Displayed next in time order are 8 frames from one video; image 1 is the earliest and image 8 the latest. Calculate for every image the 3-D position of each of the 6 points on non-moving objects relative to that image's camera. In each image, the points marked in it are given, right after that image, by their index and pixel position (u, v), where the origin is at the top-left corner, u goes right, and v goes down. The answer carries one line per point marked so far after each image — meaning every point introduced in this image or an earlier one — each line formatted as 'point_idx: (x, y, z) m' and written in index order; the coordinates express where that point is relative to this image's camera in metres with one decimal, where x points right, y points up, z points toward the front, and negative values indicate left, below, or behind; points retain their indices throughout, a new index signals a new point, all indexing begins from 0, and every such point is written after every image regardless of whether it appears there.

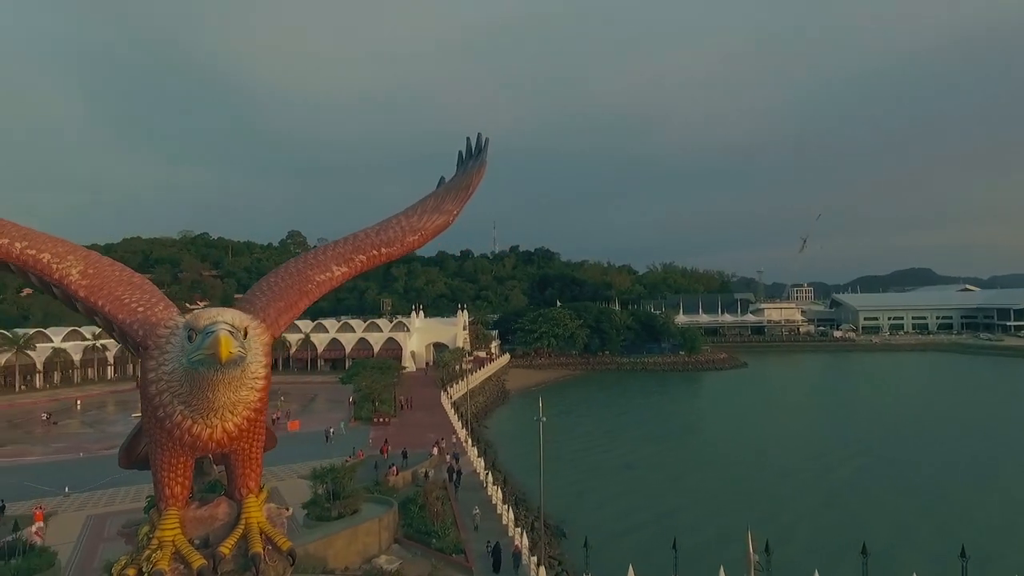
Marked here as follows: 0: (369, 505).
0: (-2.4, -3.6, +10.5) m
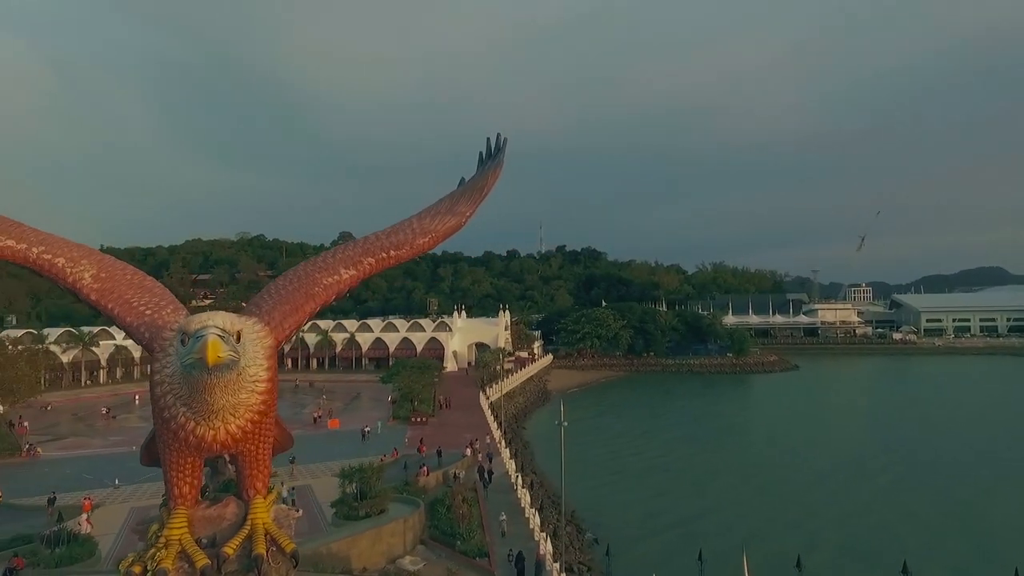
0: (-2.0, -3.7, +10.5) m
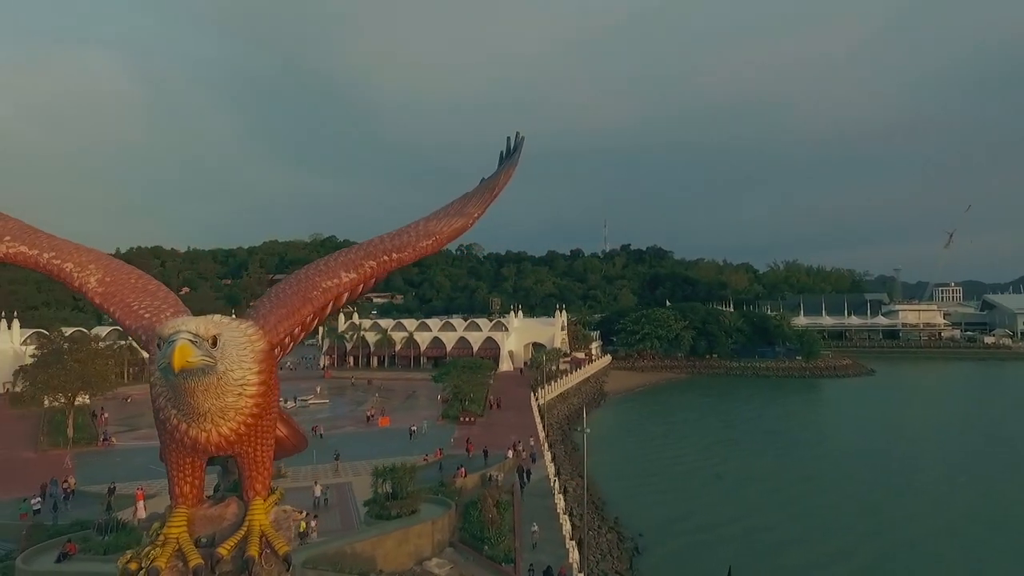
0: (-1.4, -3.7, +10.5) m
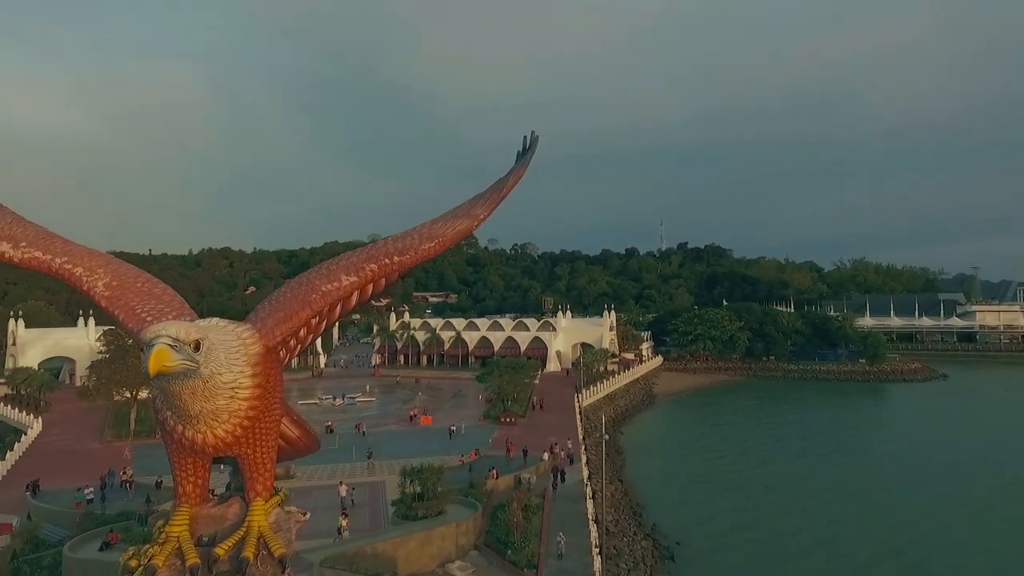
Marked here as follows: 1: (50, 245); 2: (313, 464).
0: (-1.0, -3.7, +10.5) m
1: (-3.7, +0.3, +5.0) m
2: (-4.8, -4.2, +14.7) m
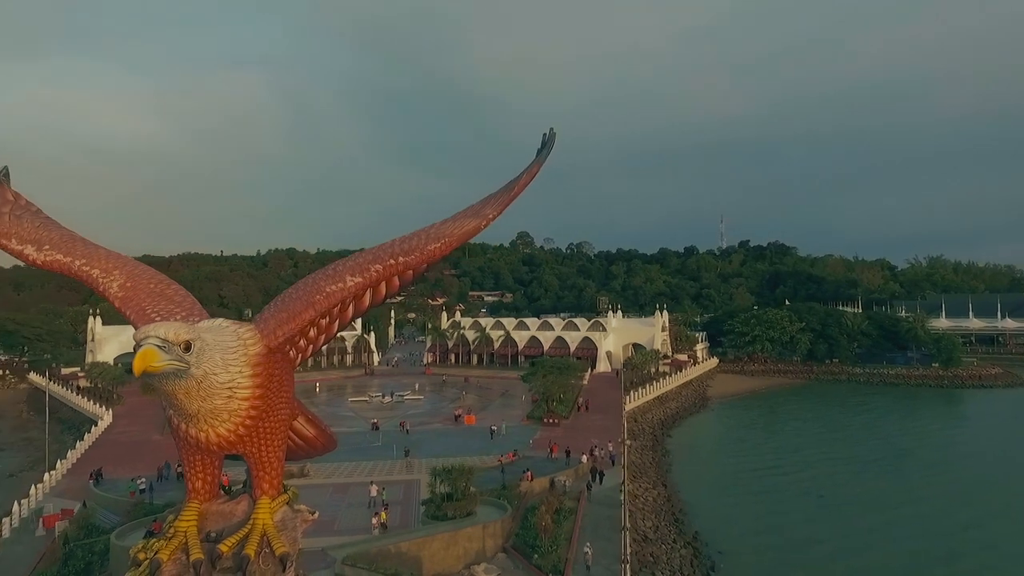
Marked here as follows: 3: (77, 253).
0: (-0.5, -3.7, +10.5) m
1: (-3.7, +0.3, +5.2) m
2: (-3.9, -4.2, +15.0) m
3: (-3.7, +0.3, +5.2) m
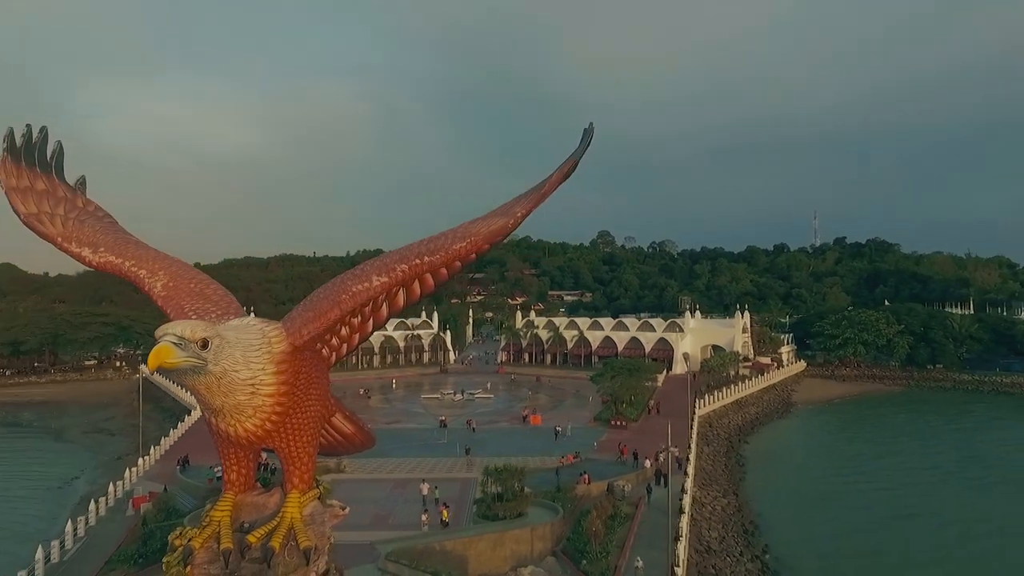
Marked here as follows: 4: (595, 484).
0: (+0.4, -3.7, +10.4) m
1: (-3.5, +0.3, +5.5) m
2: (-2.4, -4.2, +15.3) m
3: (-3.4, +0.3, +5.5) m
4: (+1.7, -3.9, +12.2) m
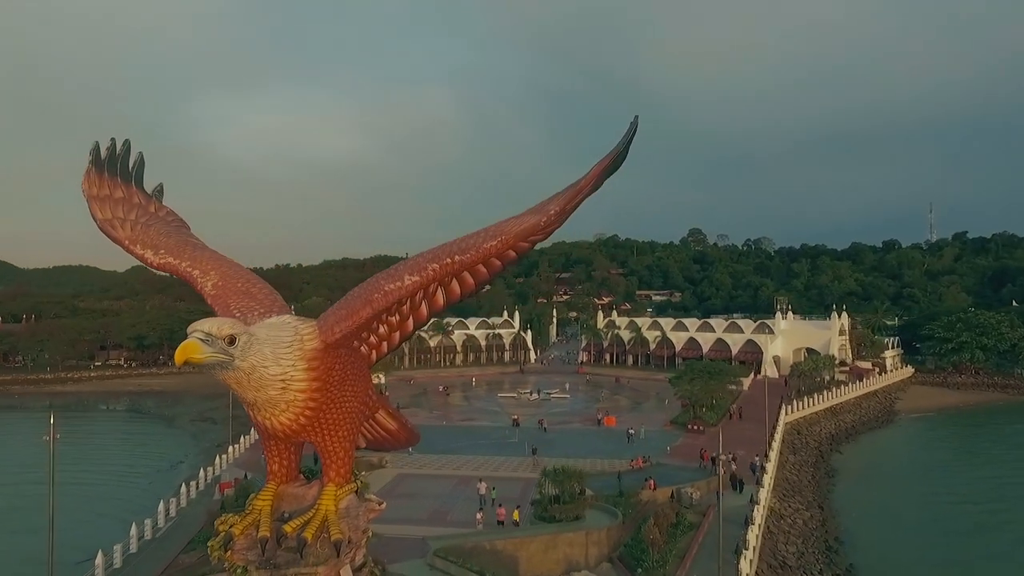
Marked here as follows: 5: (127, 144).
0: (+1.4, -3.7, +10.2) m
1: (-3.2, +0.4, +5.9) m
2: (-0.7, -4.2, +15.4) m
3: (-3.1, +0.3, +5.9) m
4: (+2.9, -3.9, +11.8) m
5: (-4.9, +1.8, +7.8) m
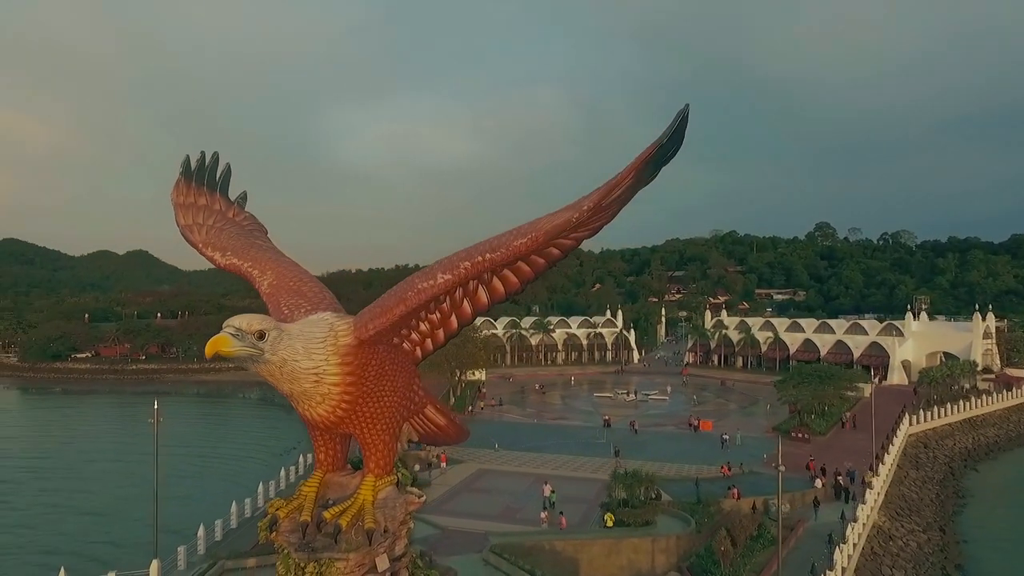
0: (+2.5, -3.7, +9.8) m
1: (-2.8, +0.4, +6.4) m
2: (+1.3, -4.2, +15.3) m
3: (-2.7, +0.3, +6.4) m
4: (+4.2, -3.8, +11.2) m
5: (-4.1, +1.8, +8.6) m
